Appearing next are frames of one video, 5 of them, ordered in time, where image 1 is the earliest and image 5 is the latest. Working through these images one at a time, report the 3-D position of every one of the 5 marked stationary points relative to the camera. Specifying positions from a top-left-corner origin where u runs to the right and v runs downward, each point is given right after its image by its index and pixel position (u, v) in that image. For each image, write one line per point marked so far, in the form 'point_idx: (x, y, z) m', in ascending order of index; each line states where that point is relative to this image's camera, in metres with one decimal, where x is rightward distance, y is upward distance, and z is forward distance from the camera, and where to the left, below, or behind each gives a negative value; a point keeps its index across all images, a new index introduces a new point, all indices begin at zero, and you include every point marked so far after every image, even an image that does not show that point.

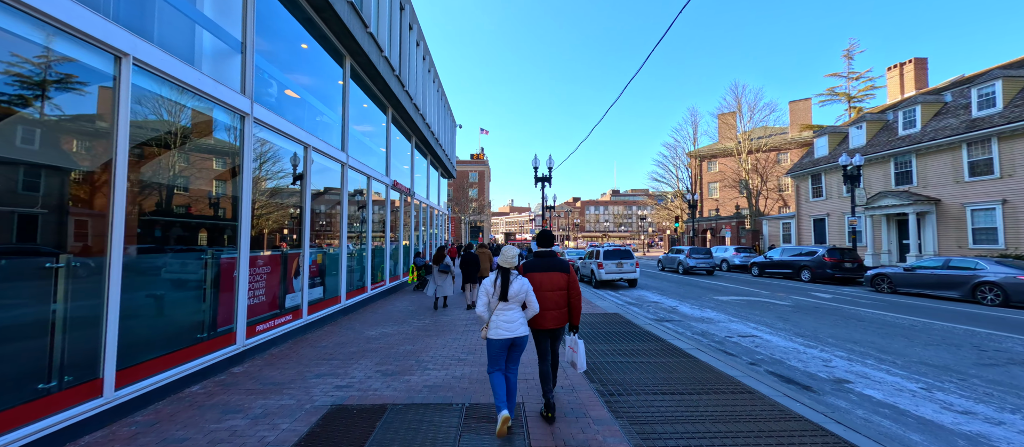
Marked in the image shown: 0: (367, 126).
0: (-4.7, +3.2, +11.6) m
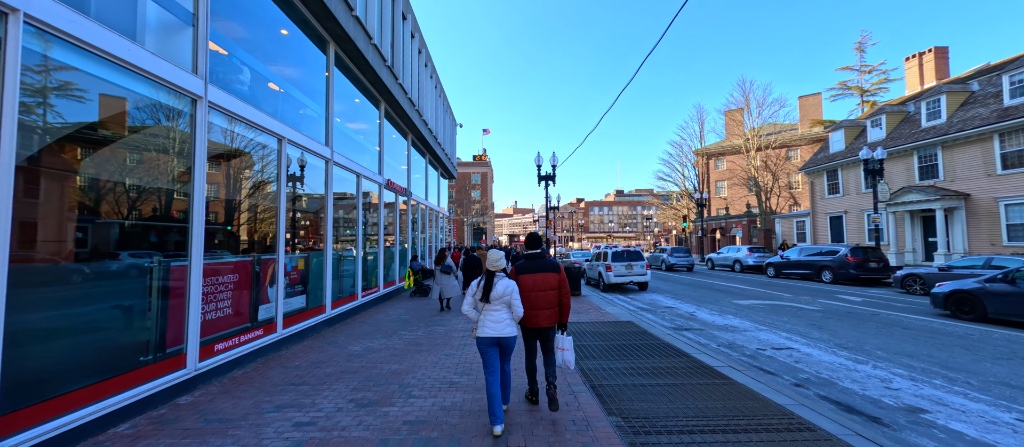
0: (-4.7, +3.1, +10.9) m
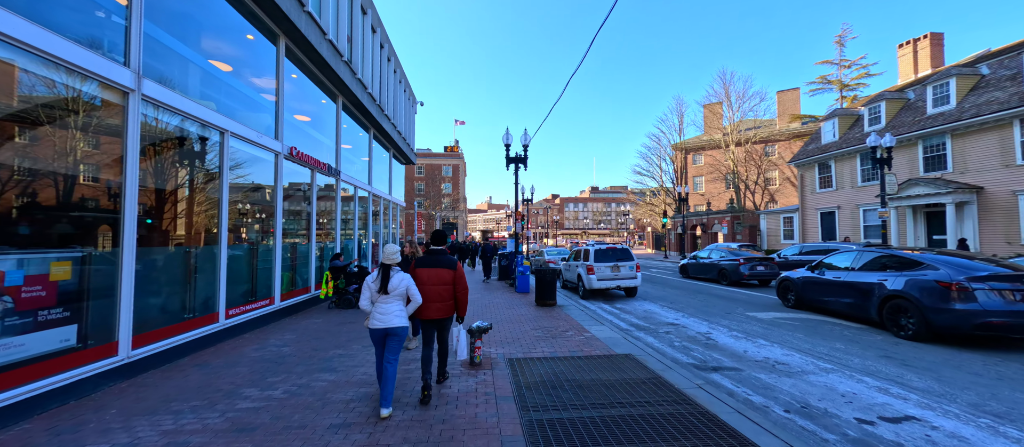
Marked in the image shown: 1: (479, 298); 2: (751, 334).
0: (-5.7, +3.4, +7.8) m
1: (-1.0, -2.3, +11.3) m
2: (+4.3, -2.0, +6.5) m
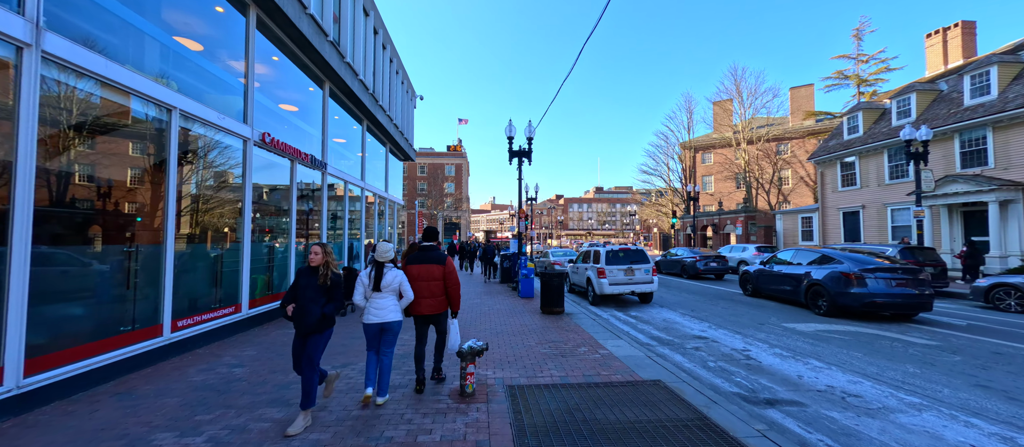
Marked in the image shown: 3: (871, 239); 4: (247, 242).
0: (-5.6, +3.5, +6.8) m
1: (-0.9, -2.3, +10.3) m
2: (+4.3, -2.0, +5.5) m
3: (+17.3, -0.8, +17.4) m
4: (-5.3, -0.4, +7.6) m
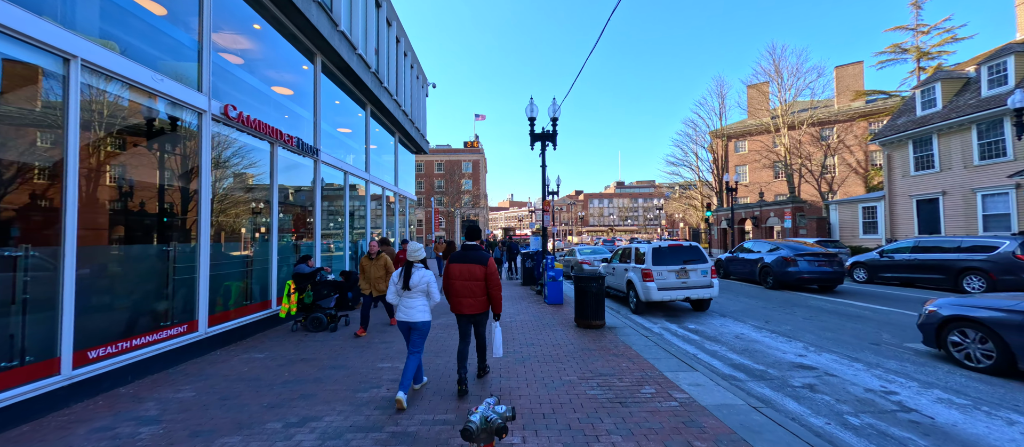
0: (-5.3, +3.5, +5.5) m
1: (-0.3, -2.1, +8.7) m
2: (+4.7, -1.8, +3.7) m
3: (+18.3, -0.3, +14.9) m
4: (-4.9, -0.3, +6.2) m
